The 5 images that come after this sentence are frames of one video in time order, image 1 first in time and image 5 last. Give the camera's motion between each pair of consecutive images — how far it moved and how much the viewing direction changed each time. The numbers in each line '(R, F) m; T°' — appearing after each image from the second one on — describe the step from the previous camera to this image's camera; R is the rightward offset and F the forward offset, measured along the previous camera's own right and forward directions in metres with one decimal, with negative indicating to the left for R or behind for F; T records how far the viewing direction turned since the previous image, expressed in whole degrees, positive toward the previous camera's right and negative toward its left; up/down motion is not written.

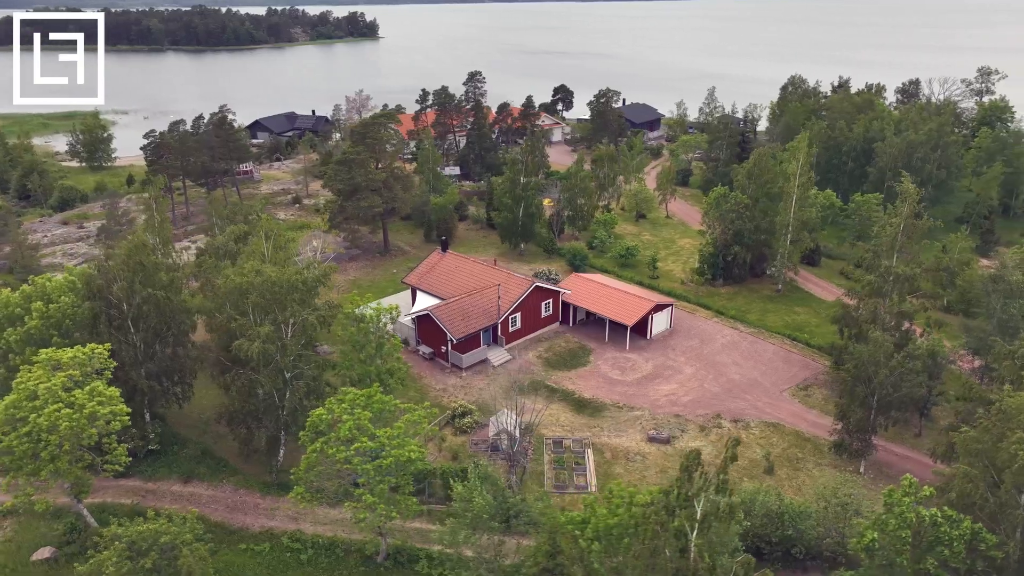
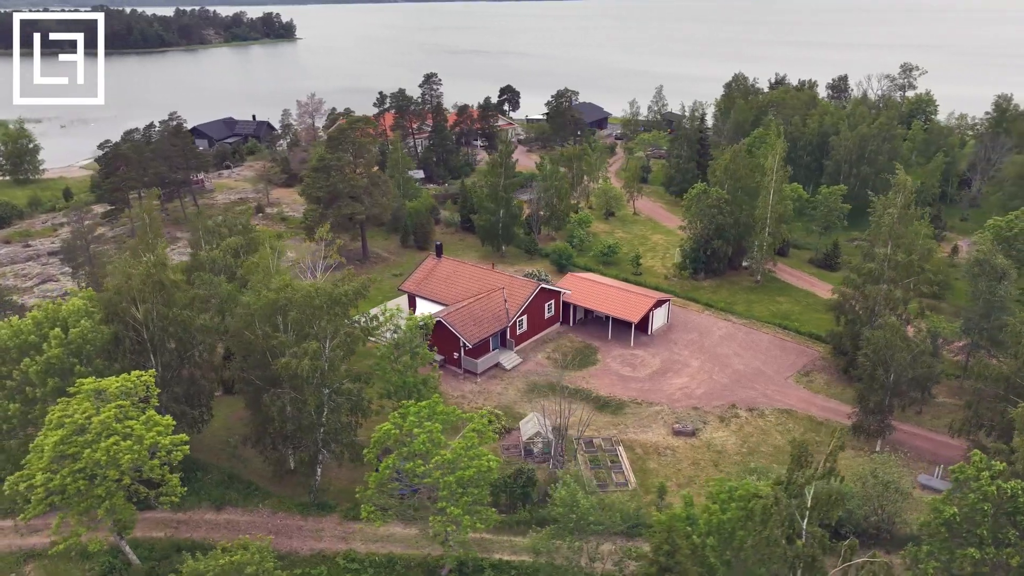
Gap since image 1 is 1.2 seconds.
(-3.5, +0.2) m; +6°
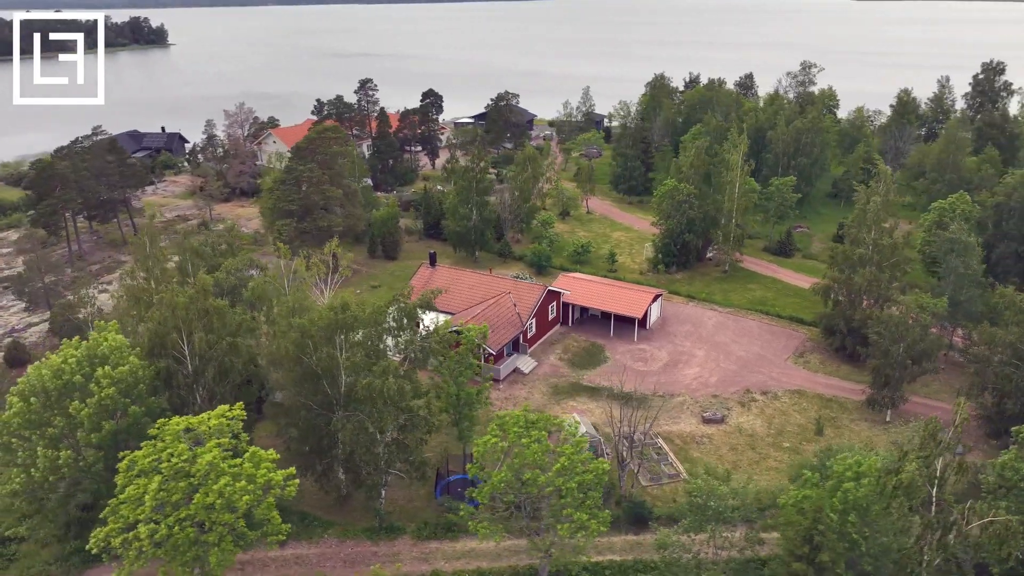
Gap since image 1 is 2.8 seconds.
(-4.9, +0.4) m; +9°
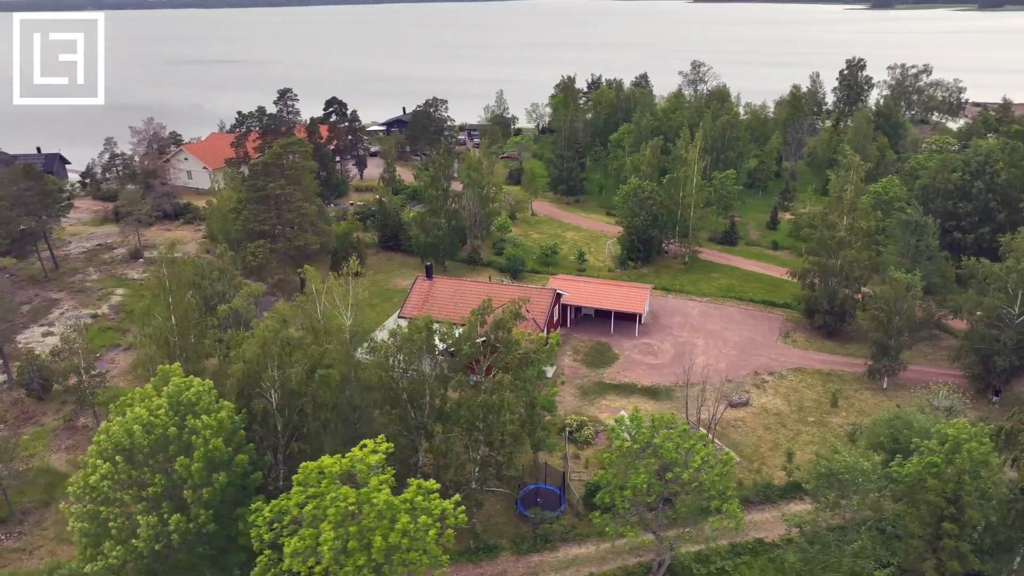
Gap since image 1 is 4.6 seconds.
(-6.0, +0.5) m; +10°
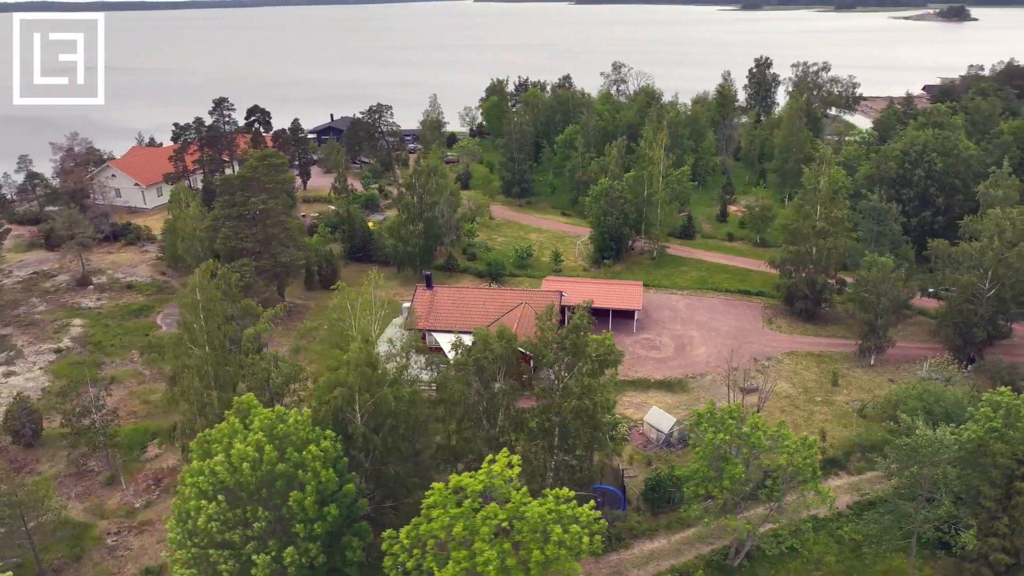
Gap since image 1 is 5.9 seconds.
(-4.7, +0.3) m; +8°
